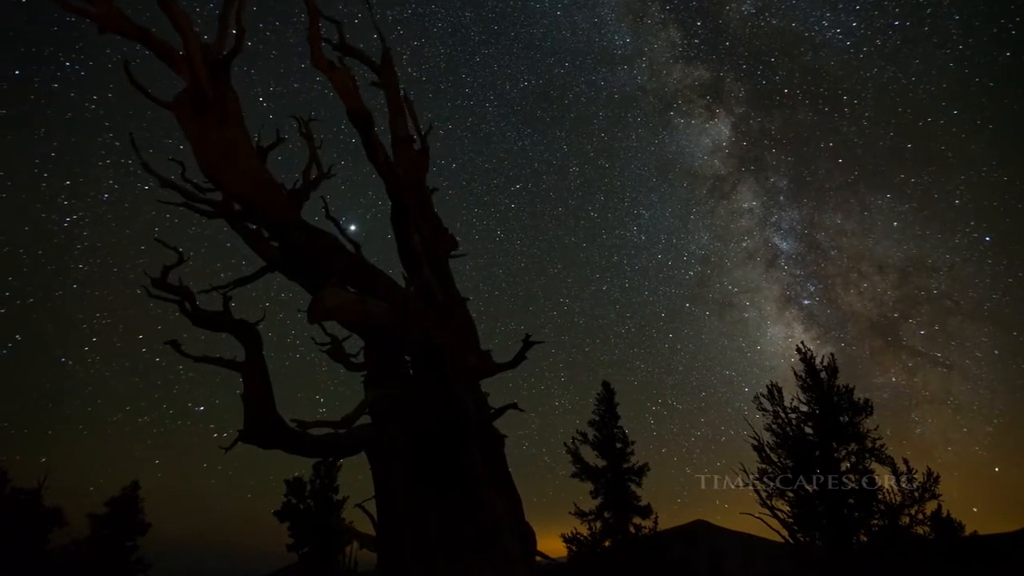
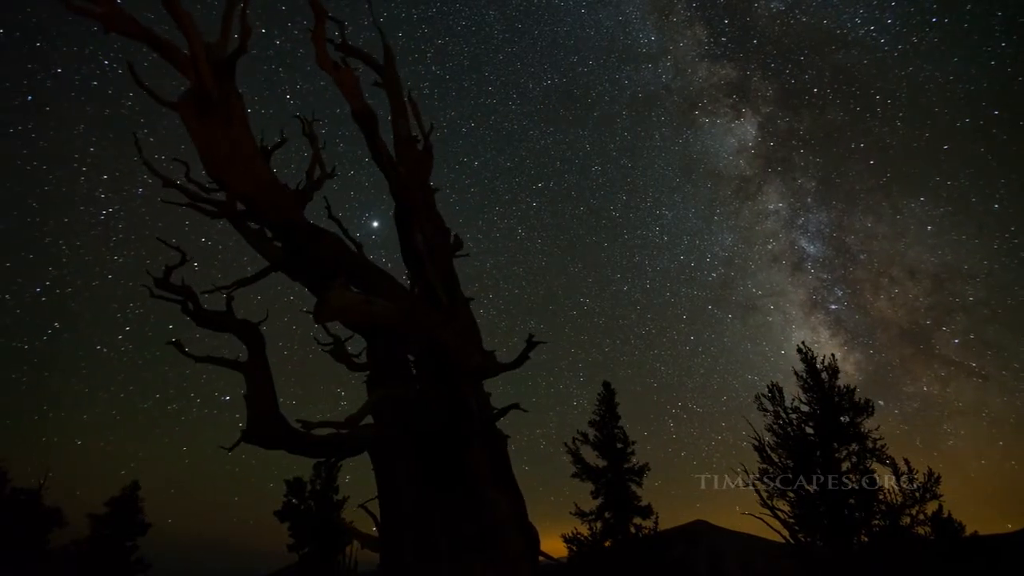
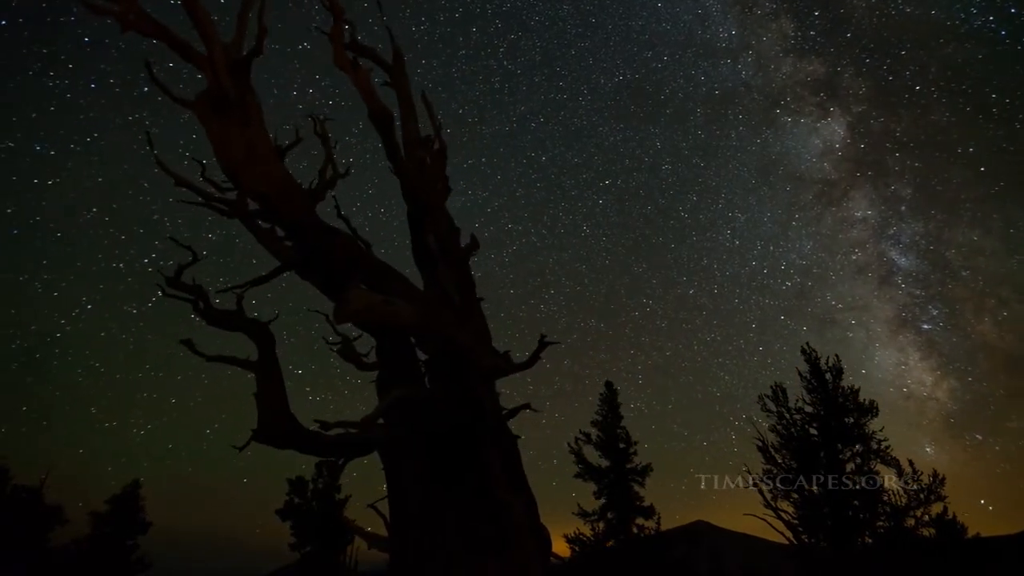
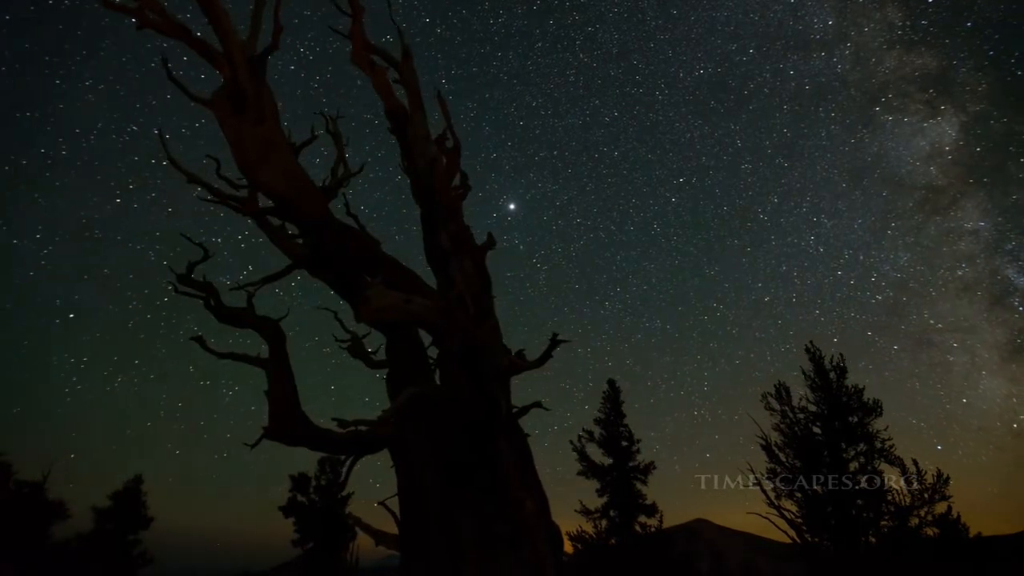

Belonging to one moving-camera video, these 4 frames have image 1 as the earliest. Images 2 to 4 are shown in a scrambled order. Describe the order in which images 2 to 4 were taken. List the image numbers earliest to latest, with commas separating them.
2, 3, 4
